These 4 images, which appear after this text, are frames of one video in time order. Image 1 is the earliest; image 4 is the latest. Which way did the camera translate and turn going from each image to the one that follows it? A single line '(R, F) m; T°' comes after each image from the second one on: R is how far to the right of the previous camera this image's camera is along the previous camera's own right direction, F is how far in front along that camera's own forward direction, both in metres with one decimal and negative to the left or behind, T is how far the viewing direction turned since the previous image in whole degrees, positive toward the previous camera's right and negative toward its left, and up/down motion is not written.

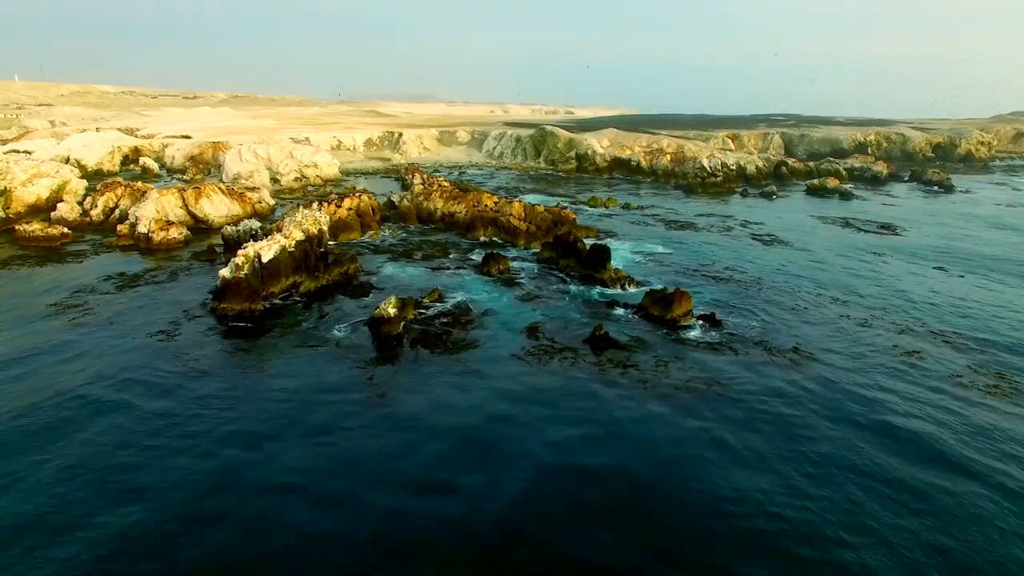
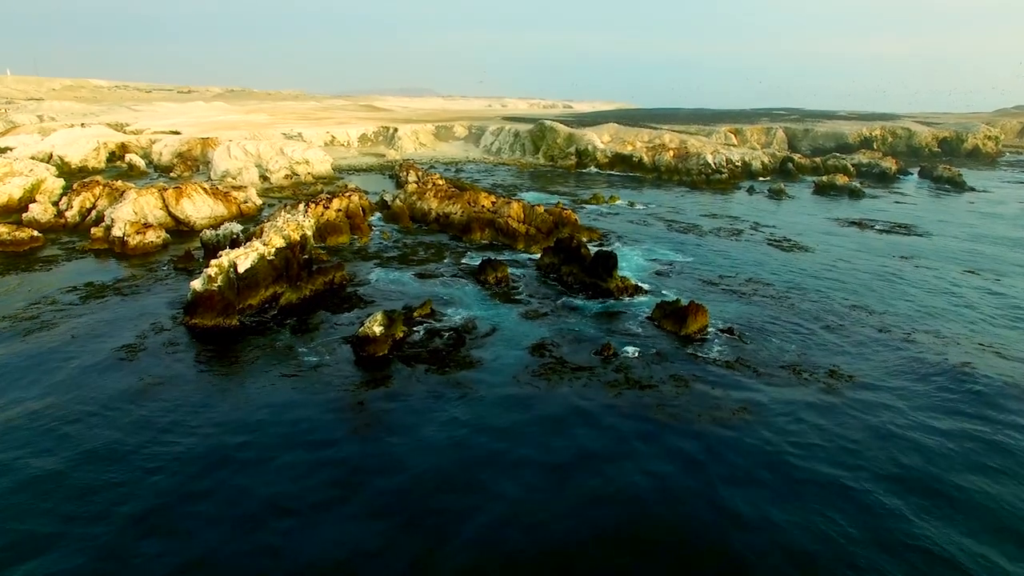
(0.0, +1.8) m; 0°
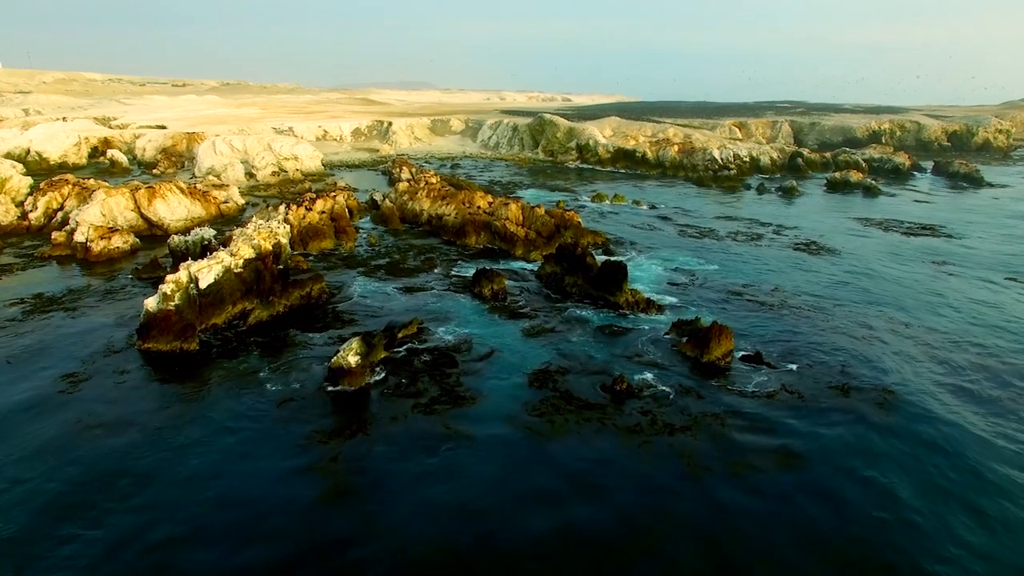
(0.0, +2.3) m; 0°
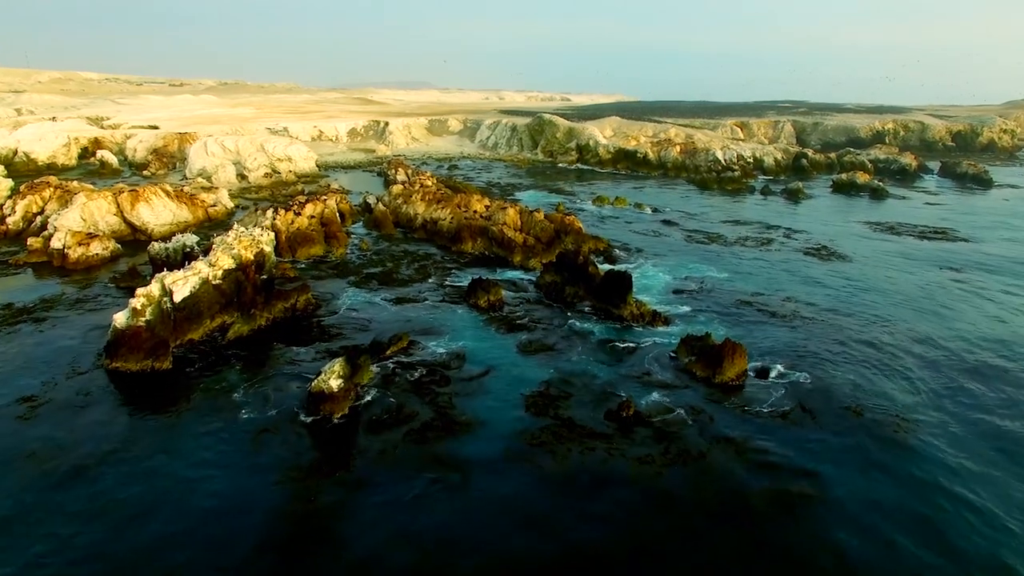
(0.0, +1.2) m; 0°
